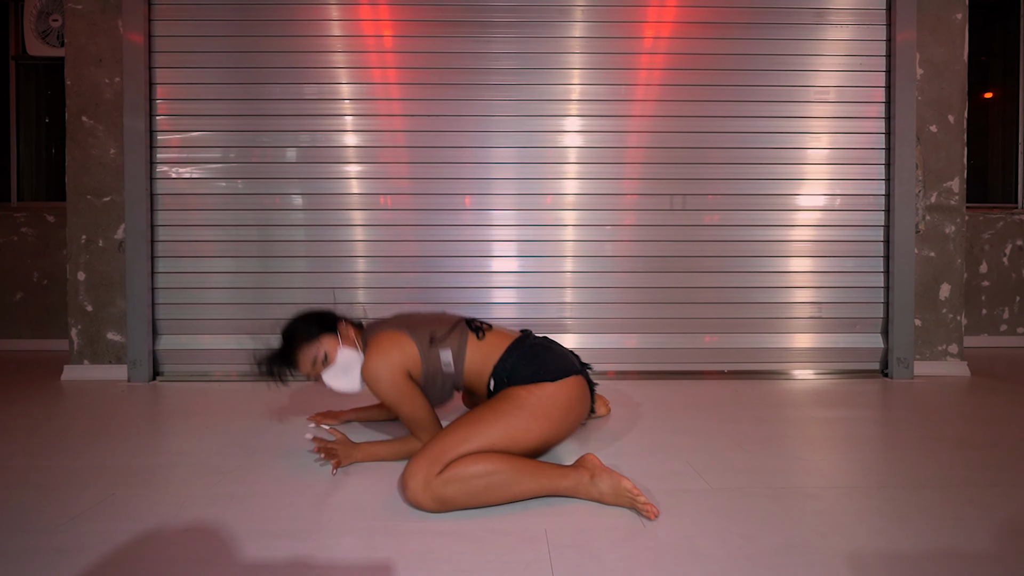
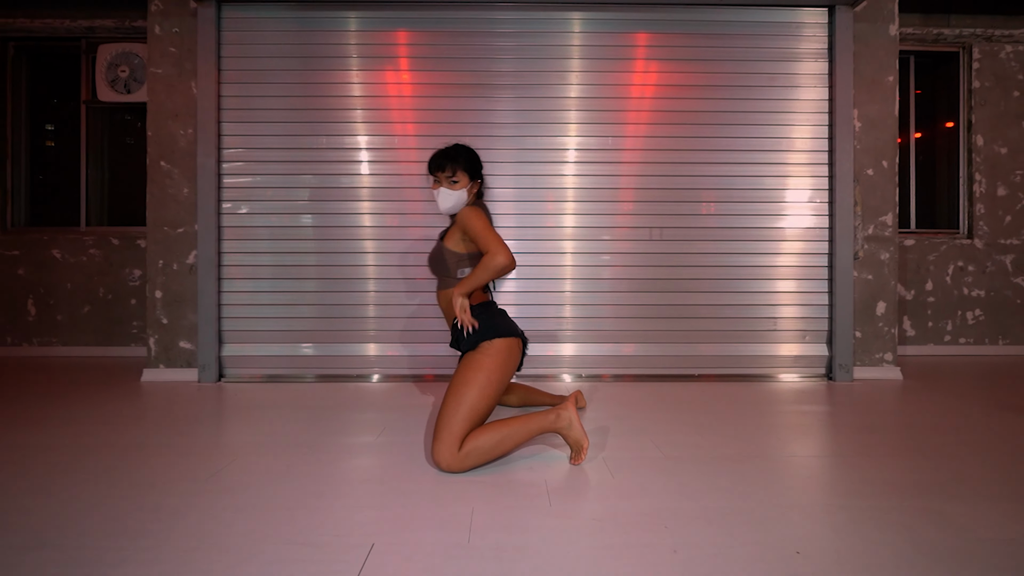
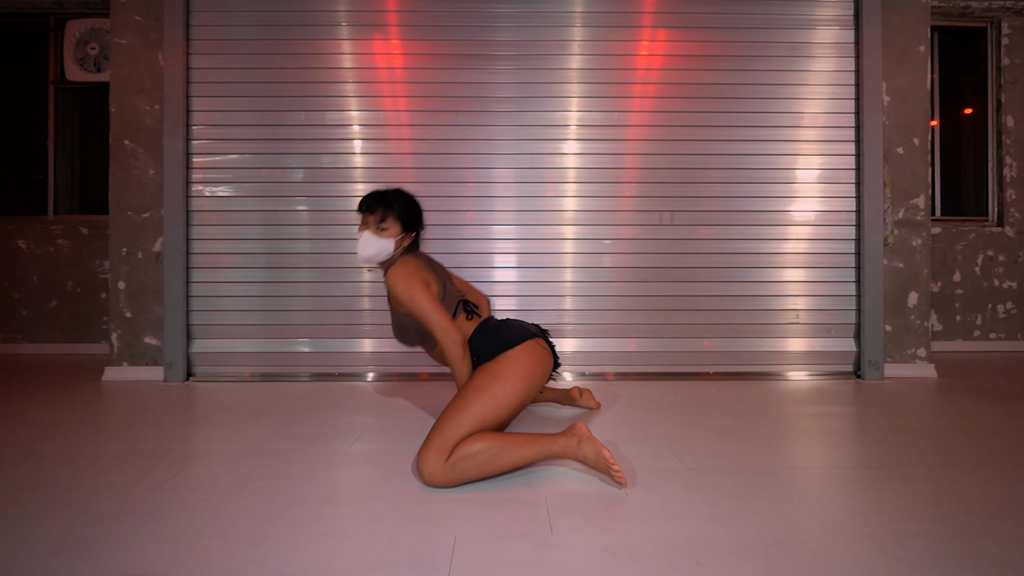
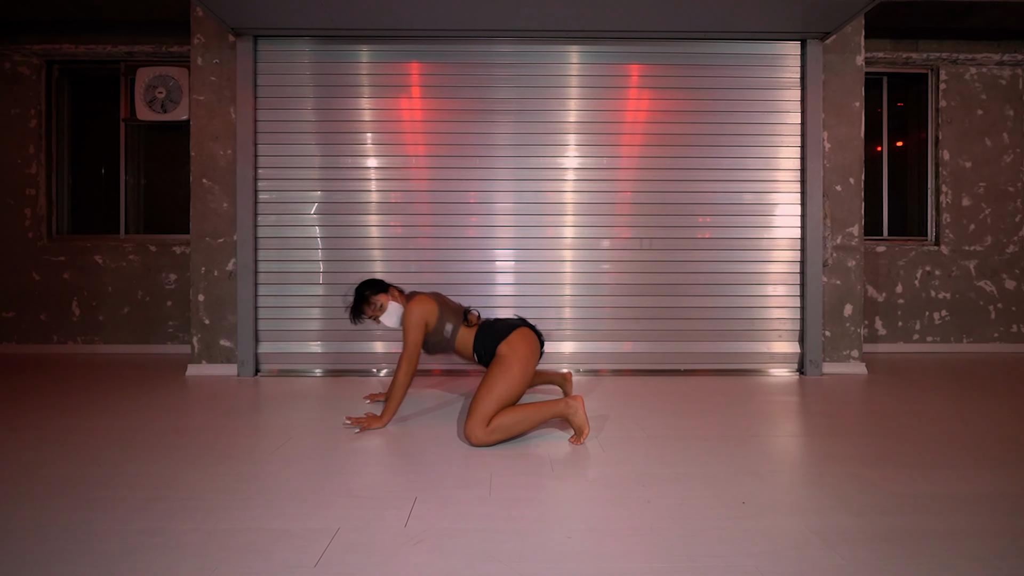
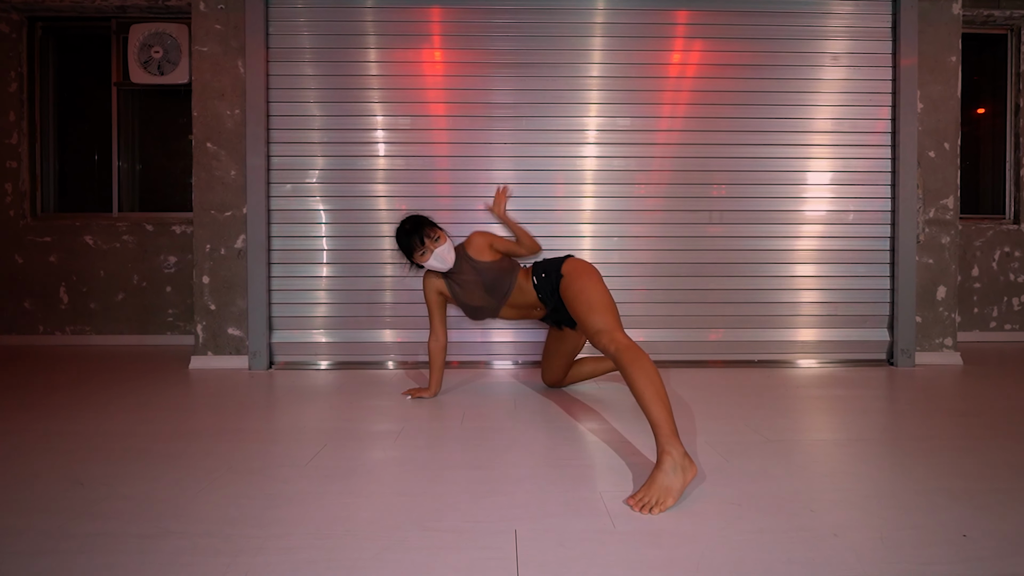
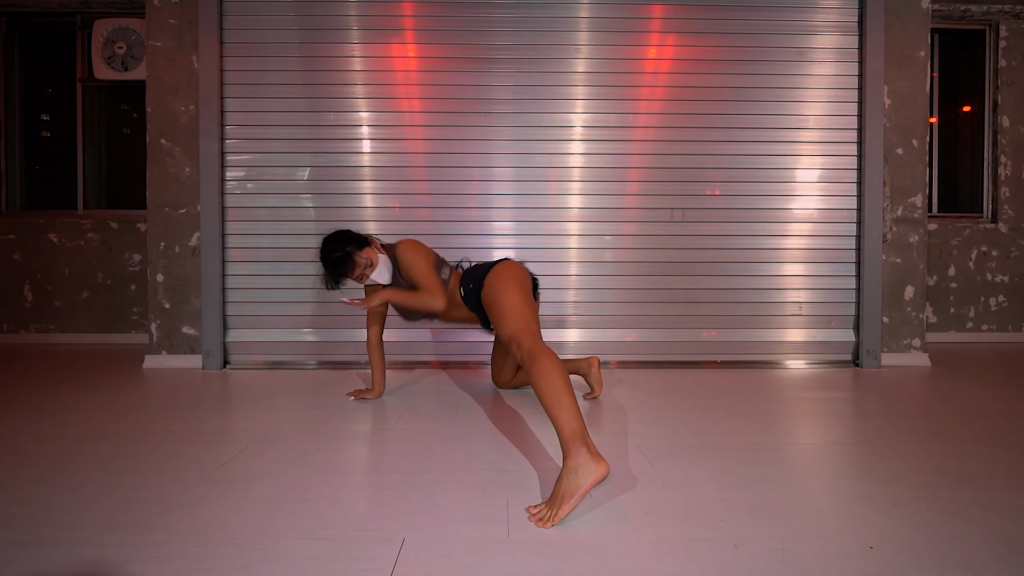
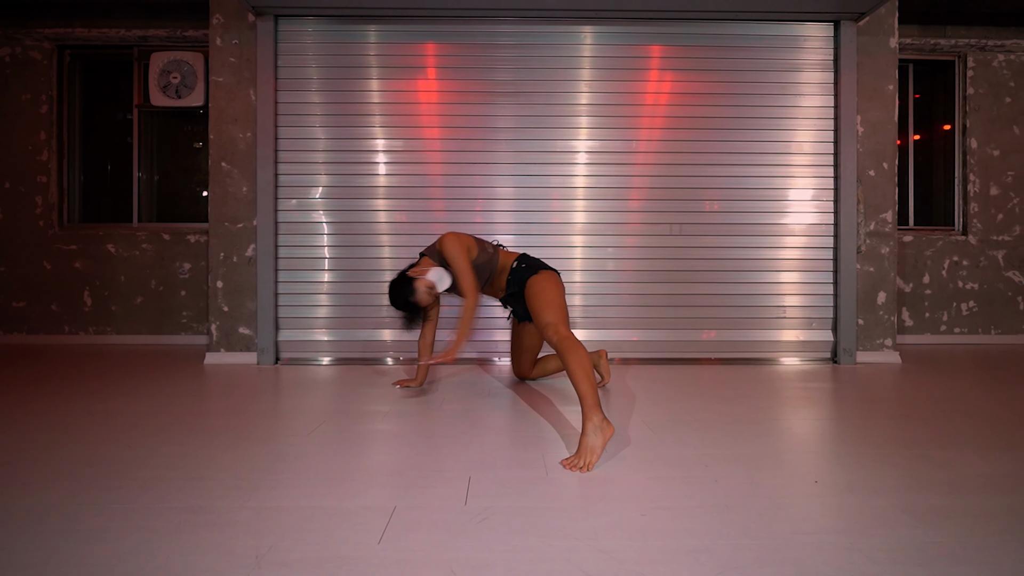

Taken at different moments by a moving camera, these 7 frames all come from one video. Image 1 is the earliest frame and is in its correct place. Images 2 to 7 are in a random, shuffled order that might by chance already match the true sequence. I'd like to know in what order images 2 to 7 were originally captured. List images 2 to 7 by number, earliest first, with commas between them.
3, 2, 4, 6, 7, 5
